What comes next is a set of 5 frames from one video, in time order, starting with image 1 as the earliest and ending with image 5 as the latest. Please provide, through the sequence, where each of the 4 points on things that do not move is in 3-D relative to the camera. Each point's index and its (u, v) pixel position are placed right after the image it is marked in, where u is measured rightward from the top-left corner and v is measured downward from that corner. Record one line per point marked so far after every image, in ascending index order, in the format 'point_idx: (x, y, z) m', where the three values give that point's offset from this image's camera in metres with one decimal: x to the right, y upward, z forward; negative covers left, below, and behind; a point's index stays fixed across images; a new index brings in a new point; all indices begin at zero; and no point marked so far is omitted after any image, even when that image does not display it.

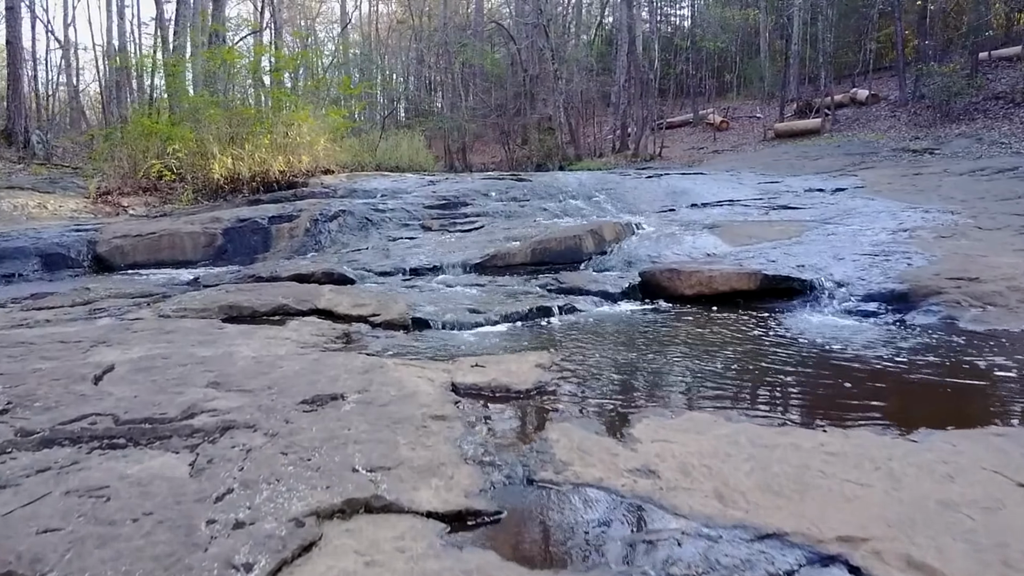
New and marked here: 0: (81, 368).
0: (-1.6, -0.3, +2.9) m
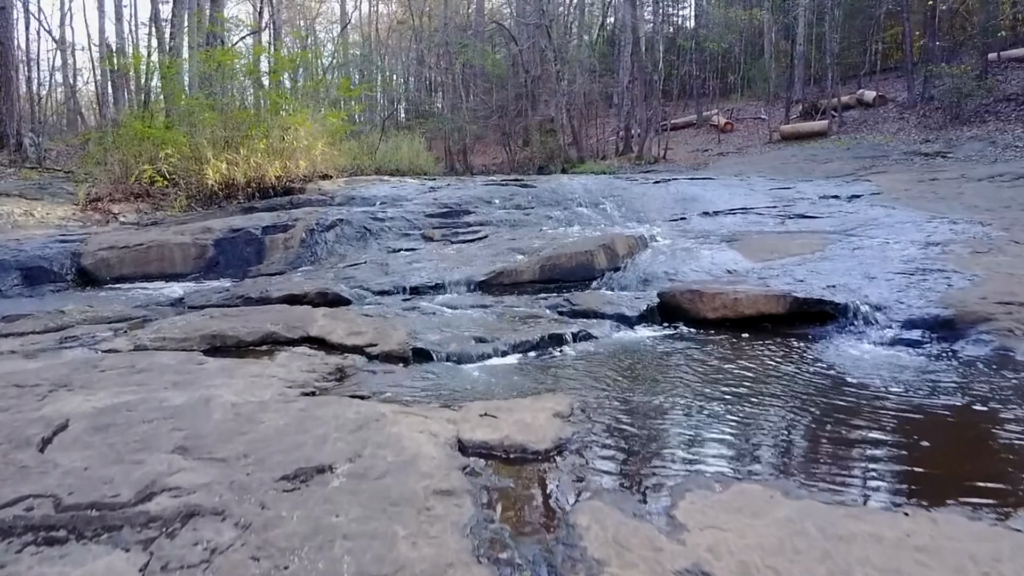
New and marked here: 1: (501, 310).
0: (-1.5, -0.4, +2.5) m
1: (-0.1, -0.1, +5.0) m
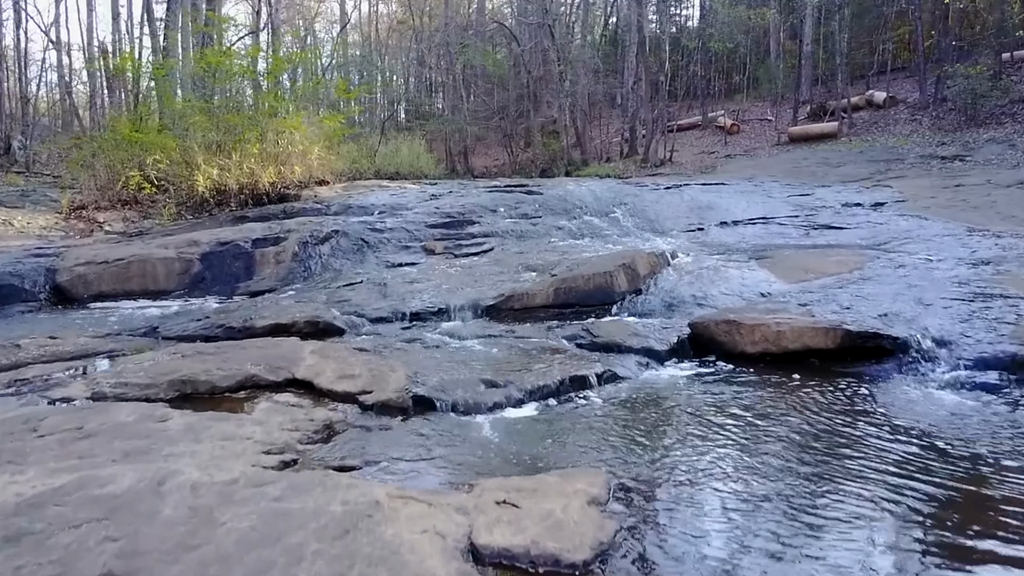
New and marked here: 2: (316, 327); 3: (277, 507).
0: (-1.5, -0.6, +1.9) m
1: (0.0, -0.3, +4.5) m
2: (-1.2, -0.2, +4.8) m
3: (-0.7, -0.6, +2.2) m
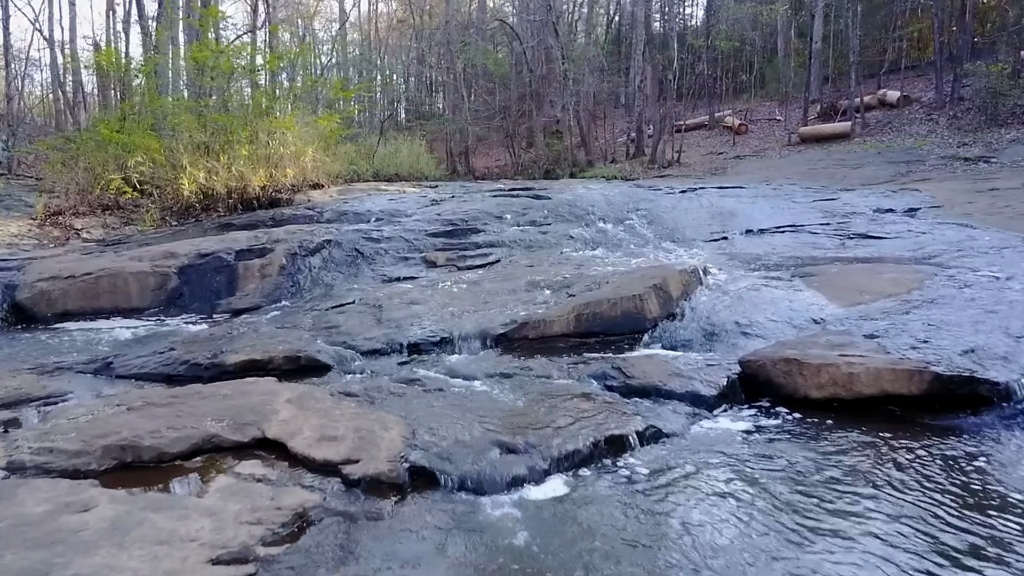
0: (-1.4, -0.8, +1.2) m
1: (+0.1, -0.5, +3.8) m
2: (-1.1, -0.4, +4.1) m
3: (-0.6, -0.8, +1.5) m
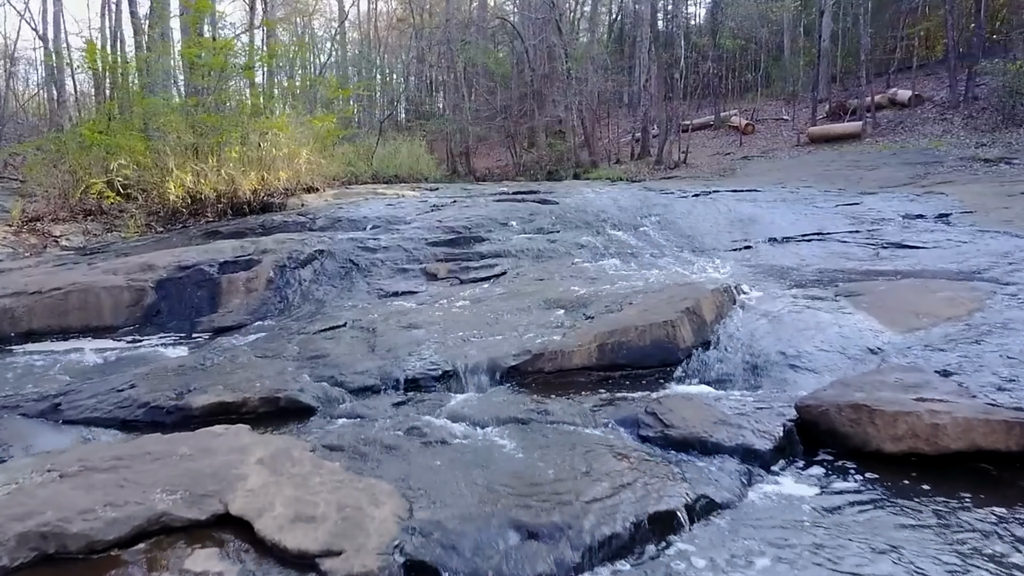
0: (-1.3, -0.9, +0.6) m
1: (+0.2, -0.6, +3.2) m
2: (-1.0, -0.5, +3.5) m
3: (-0.5, -0.9, +0.9) m
